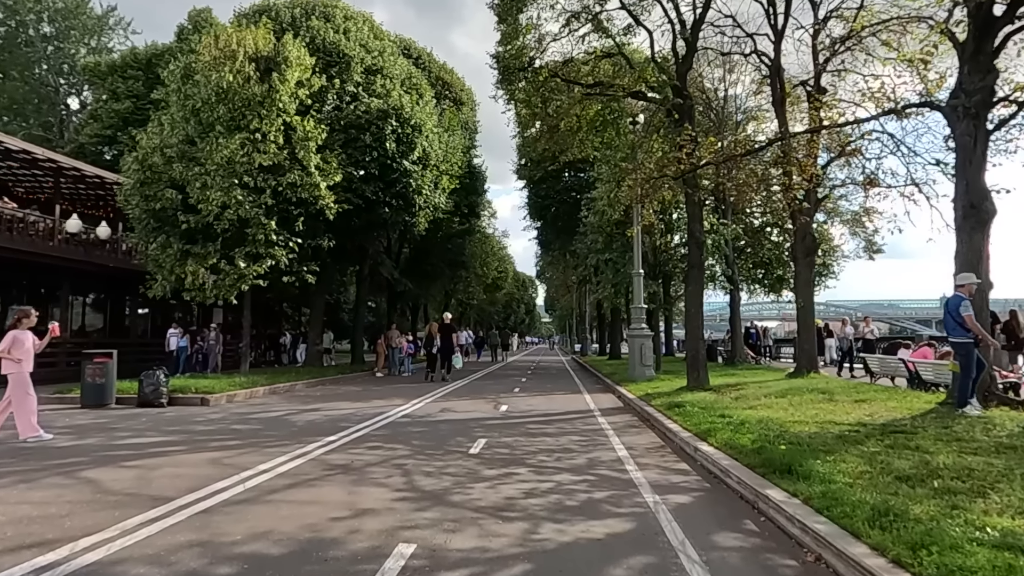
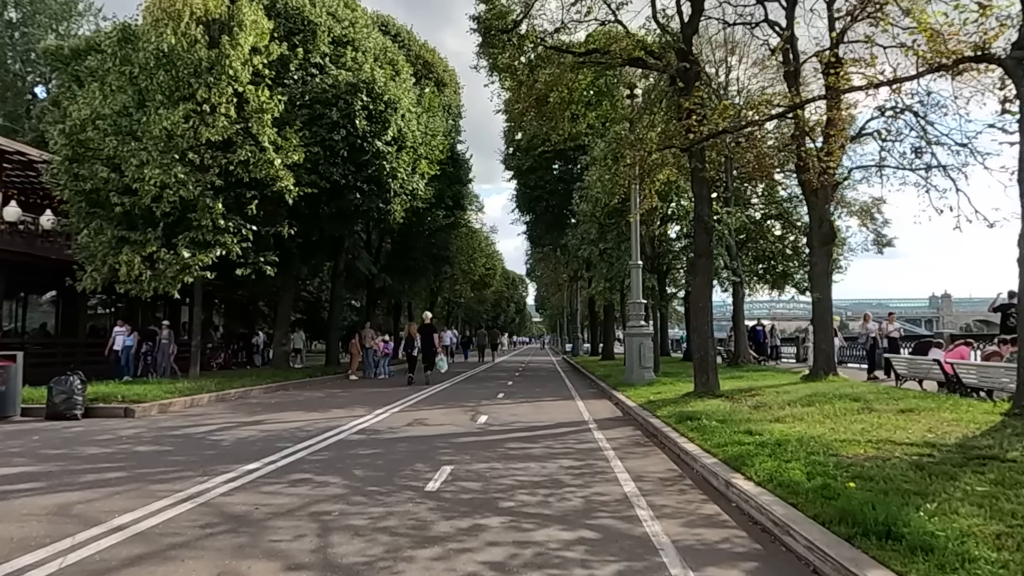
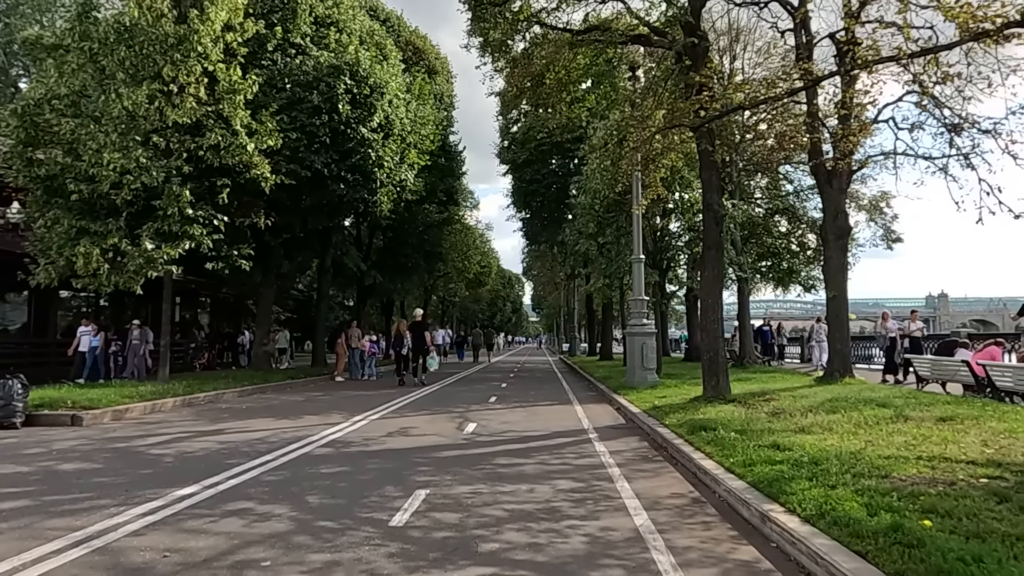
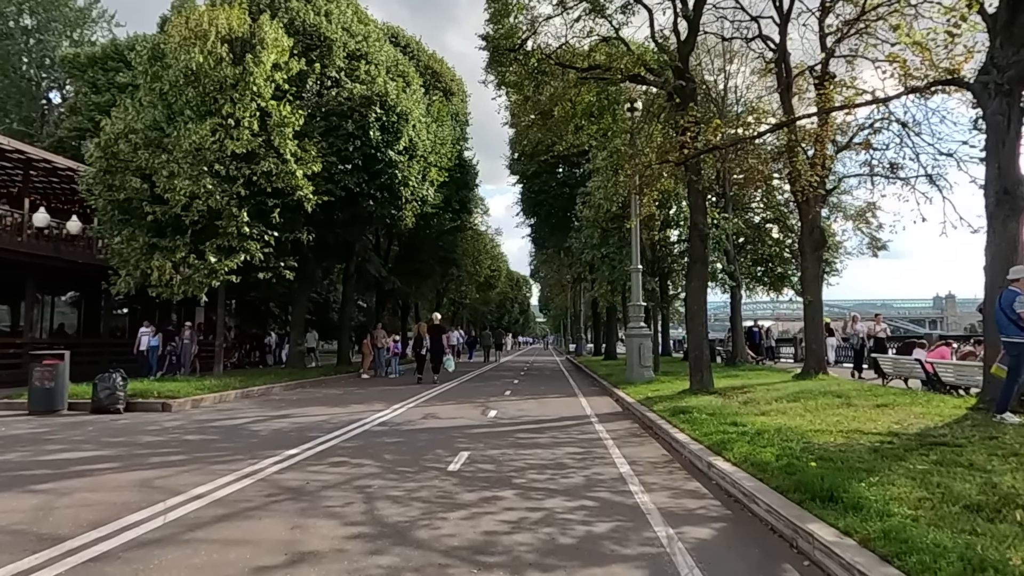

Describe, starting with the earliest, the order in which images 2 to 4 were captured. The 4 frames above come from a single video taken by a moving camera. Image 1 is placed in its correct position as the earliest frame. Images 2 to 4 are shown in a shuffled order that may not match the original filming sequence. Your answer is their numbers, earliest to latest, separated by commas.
4, 2, 3
